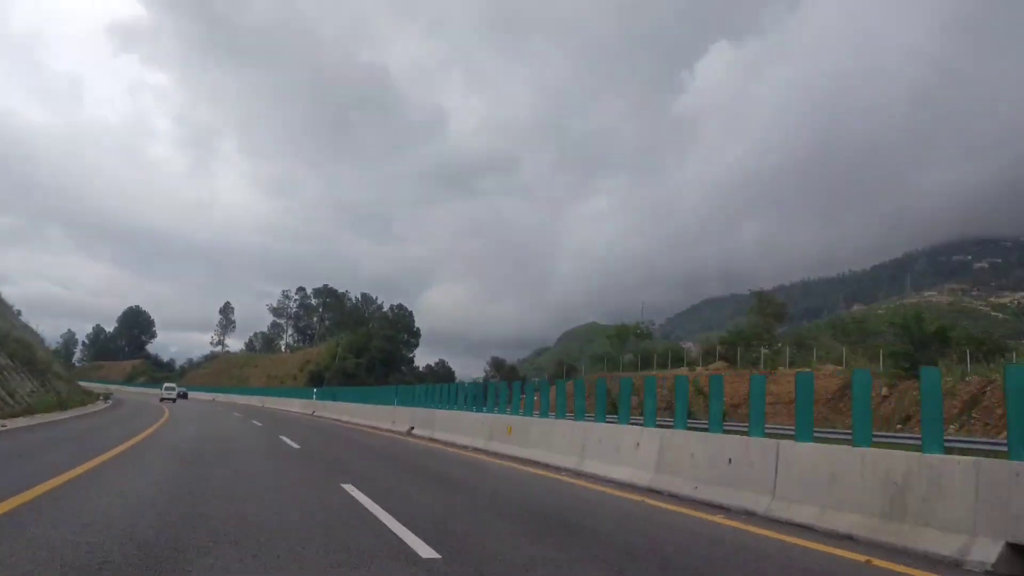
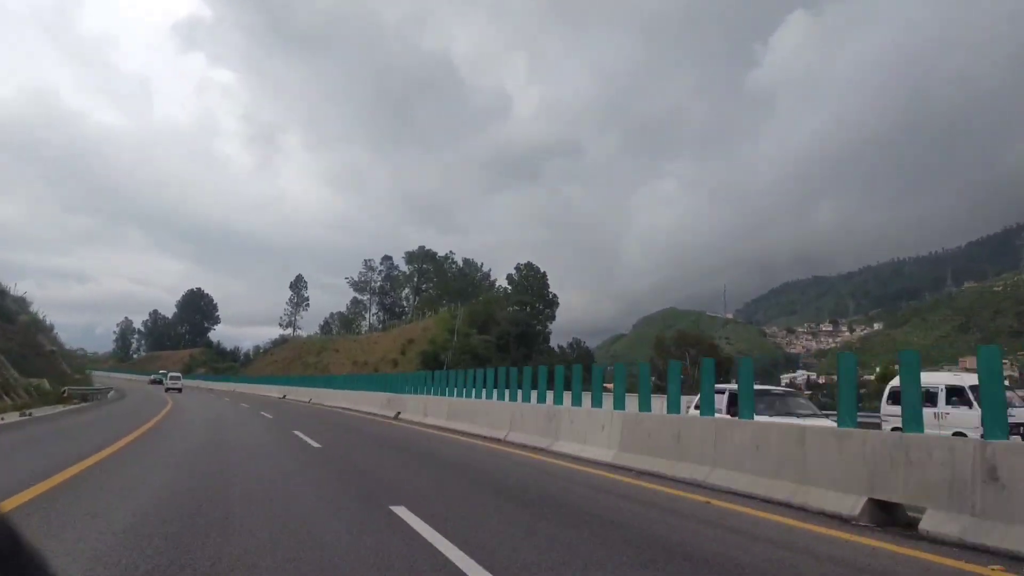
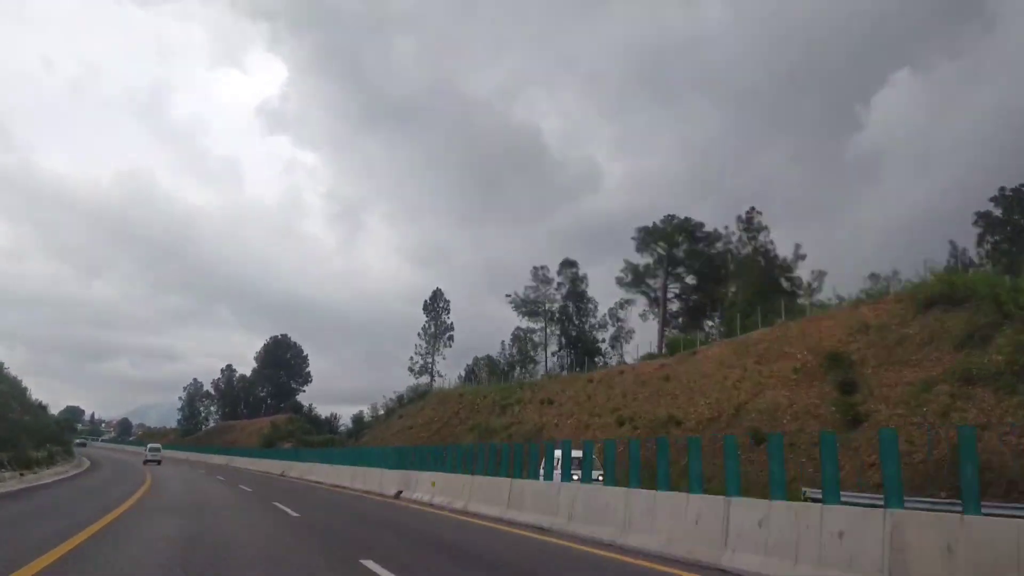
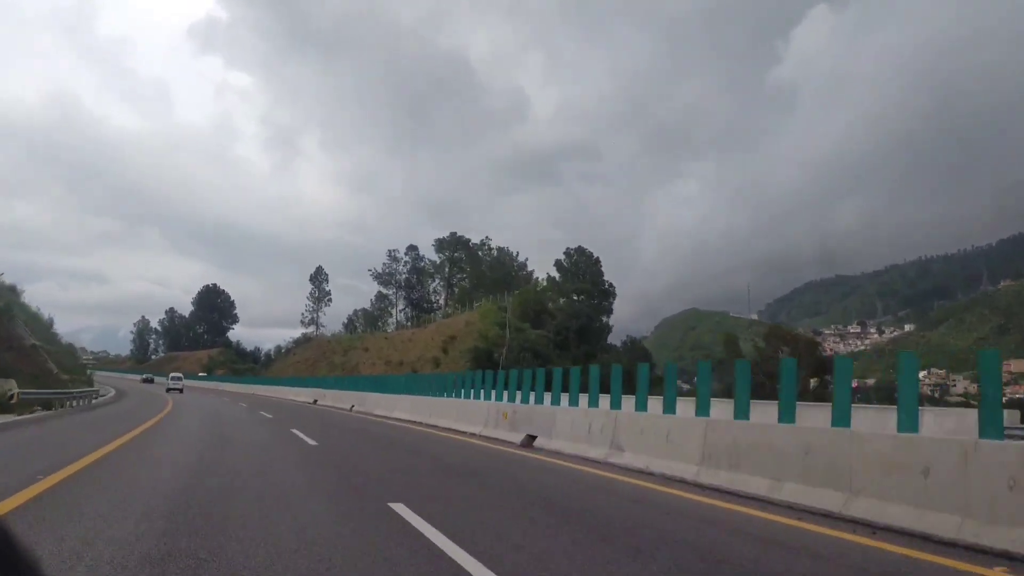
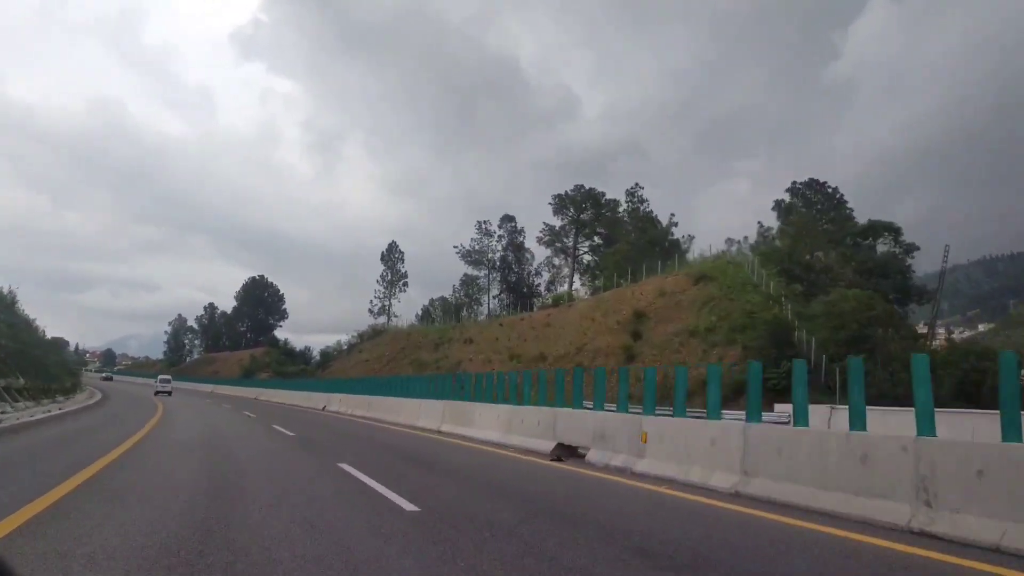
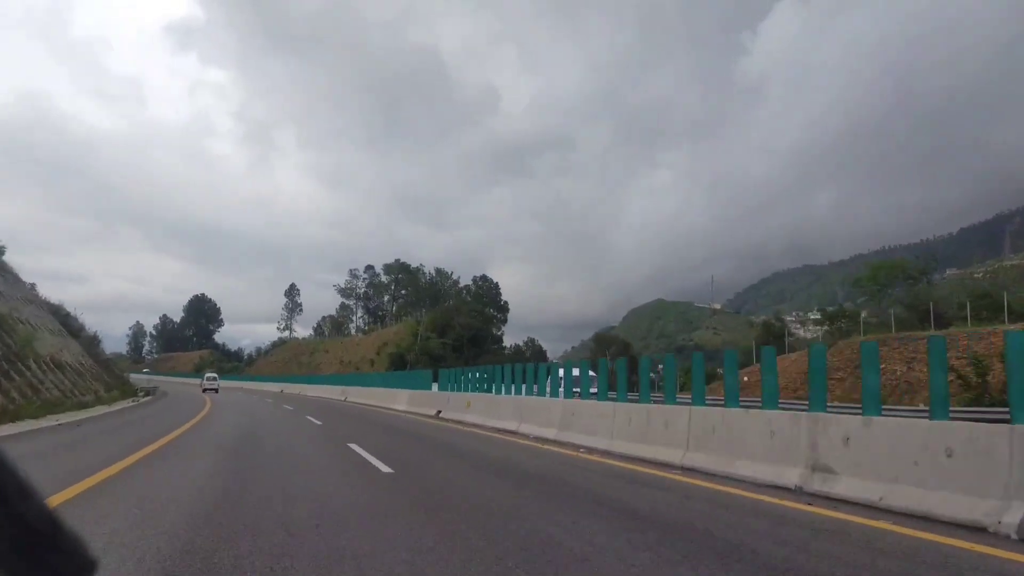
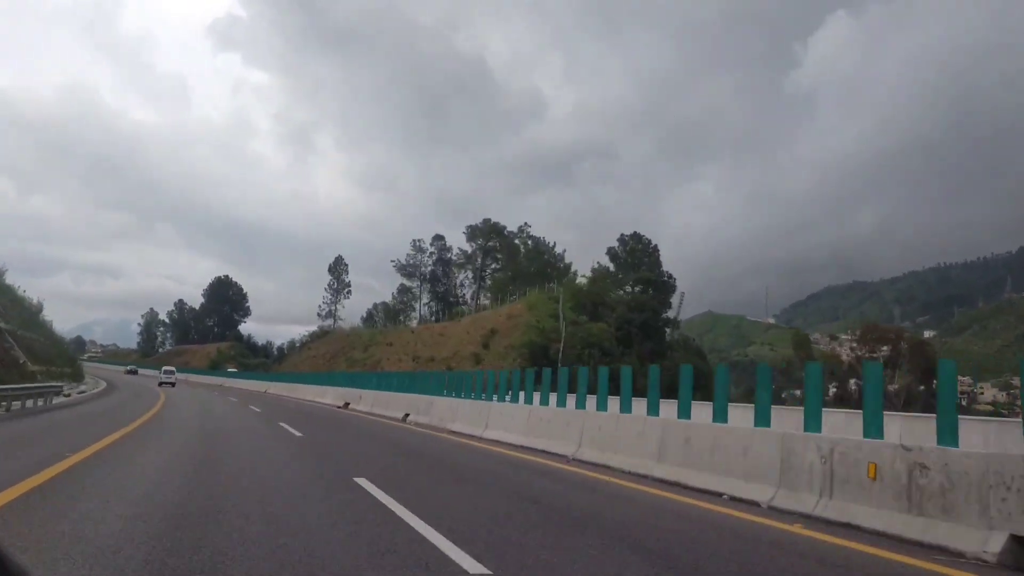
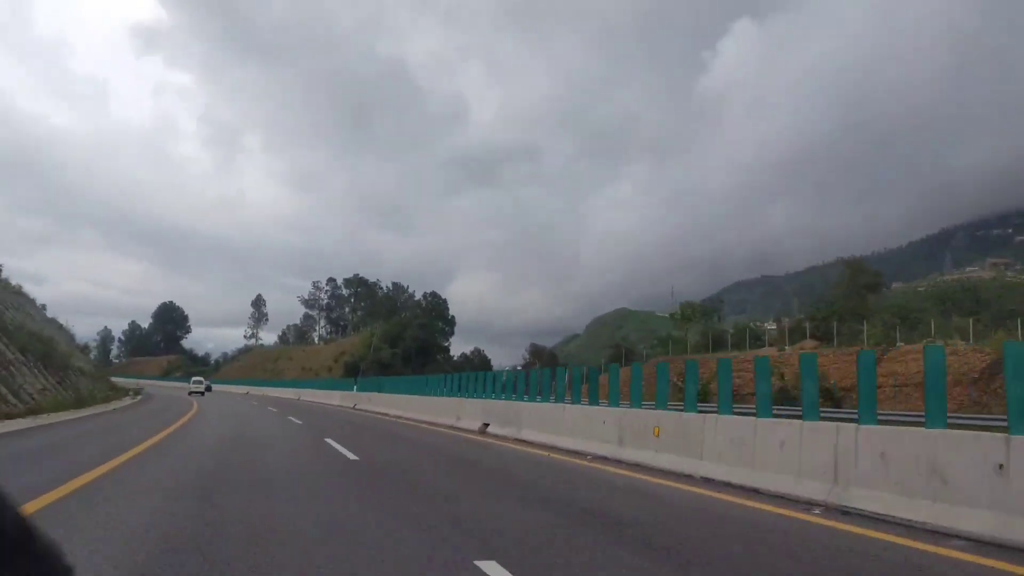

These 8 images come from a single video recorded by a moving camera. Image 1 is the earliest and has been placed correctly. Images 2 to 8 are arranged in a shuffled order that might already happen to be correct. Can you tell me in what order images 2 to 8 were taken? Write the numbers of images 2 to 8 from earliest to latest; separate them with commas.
8, 6, 2, 4, 7, 5, 3
